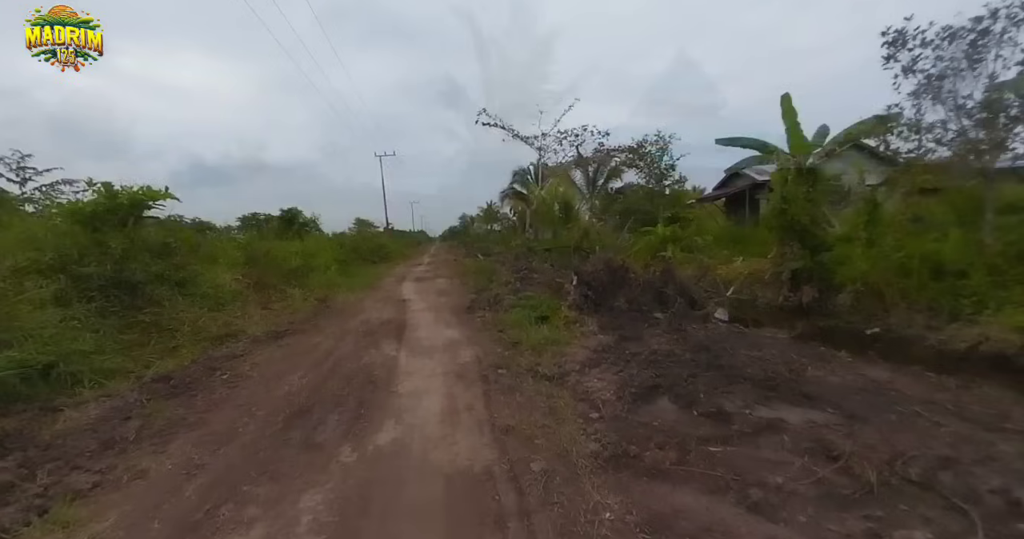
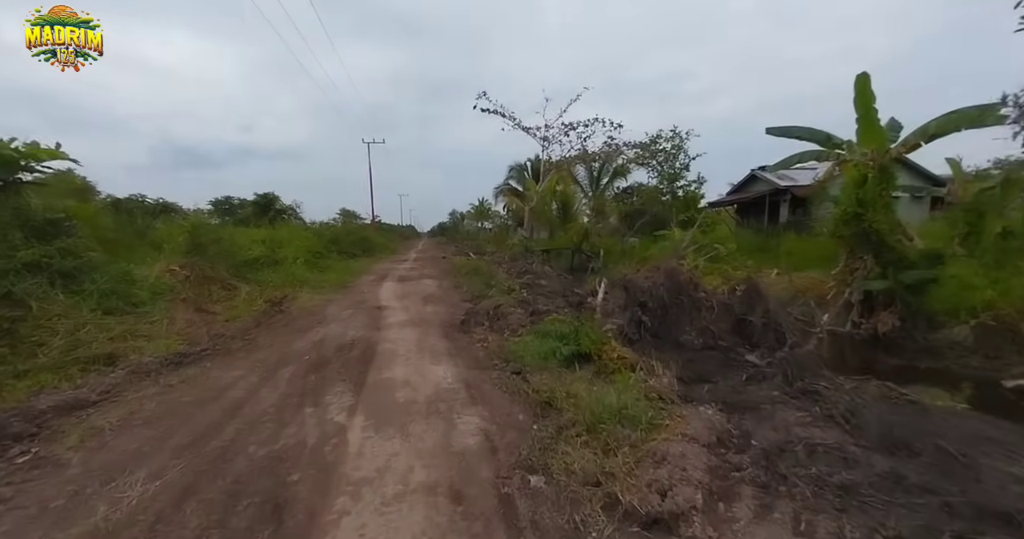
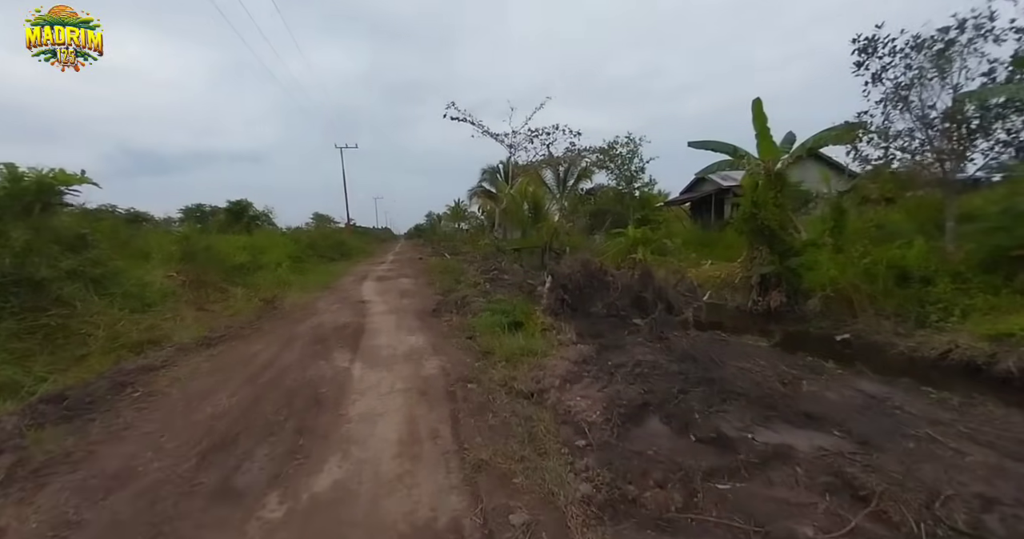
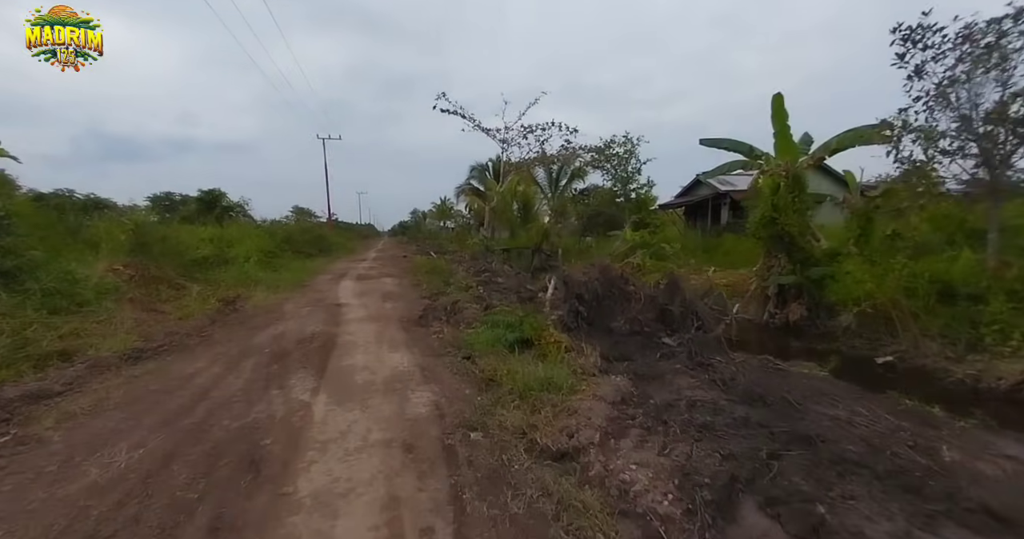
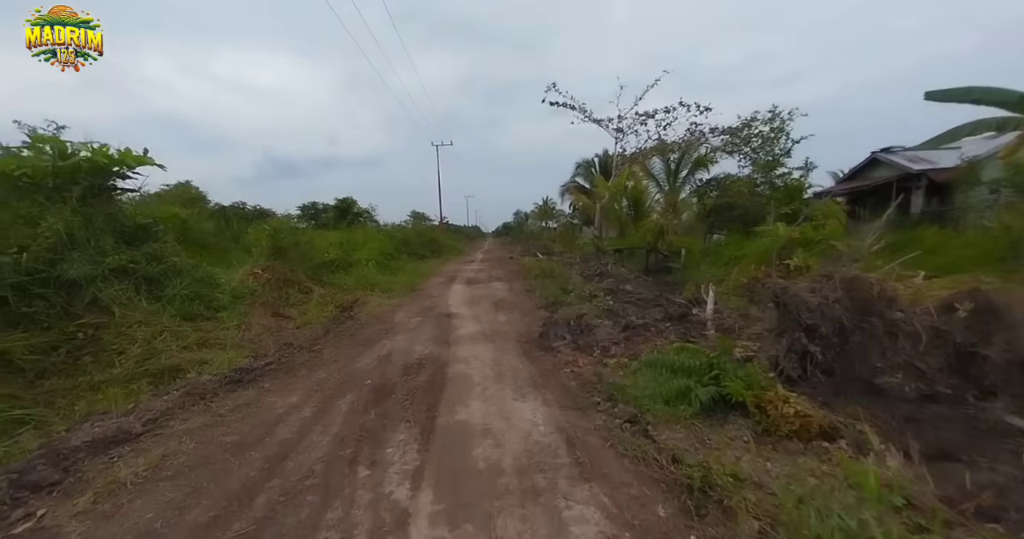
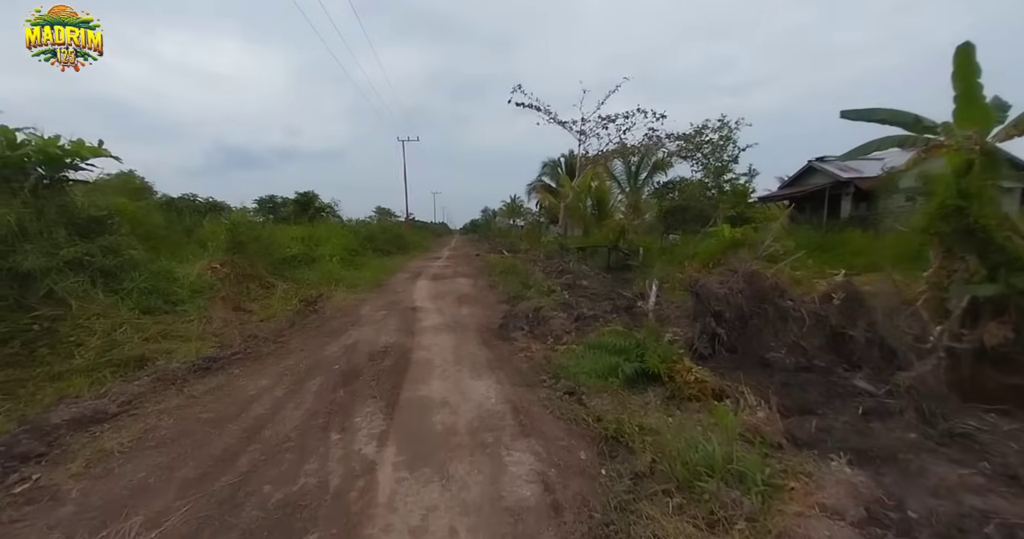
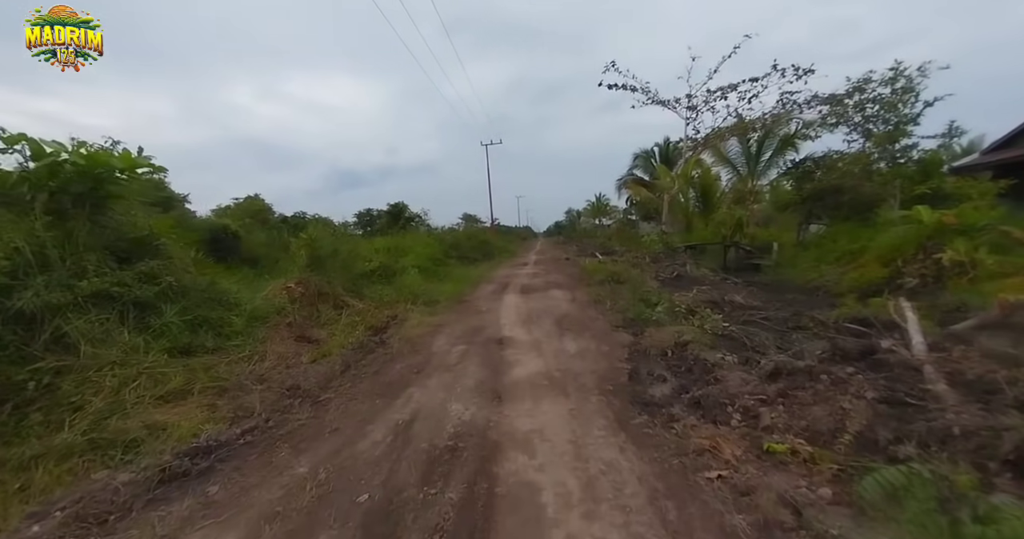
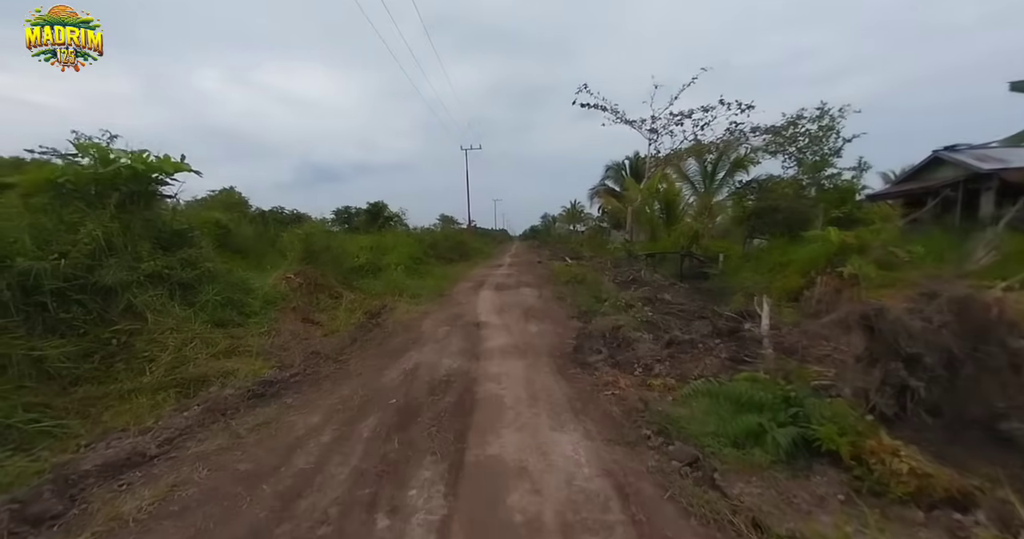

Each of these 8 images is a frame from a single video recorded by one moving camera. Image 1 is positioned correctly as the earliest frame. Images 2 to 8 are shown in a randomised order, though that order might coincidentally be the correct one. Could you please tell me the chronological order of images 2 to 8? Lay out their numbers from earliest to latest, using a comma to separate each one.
3, 4, 2, 6, 5, 8, 7
